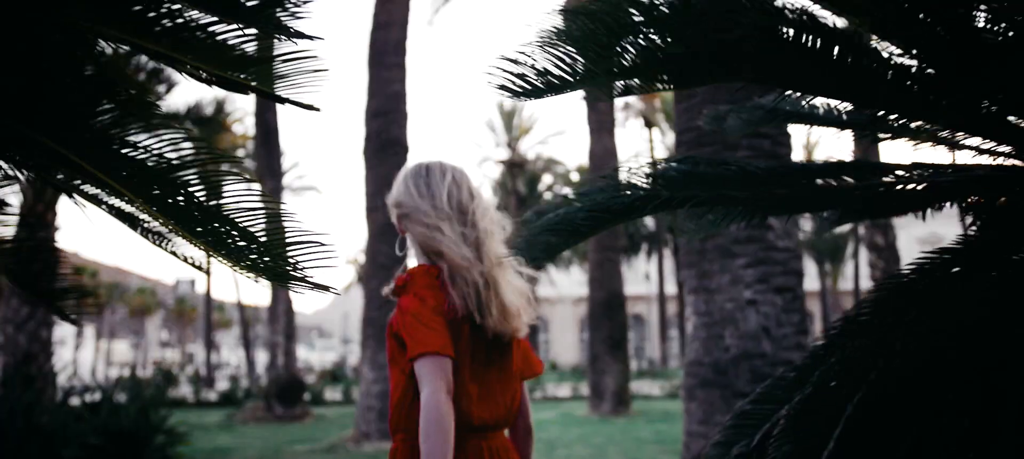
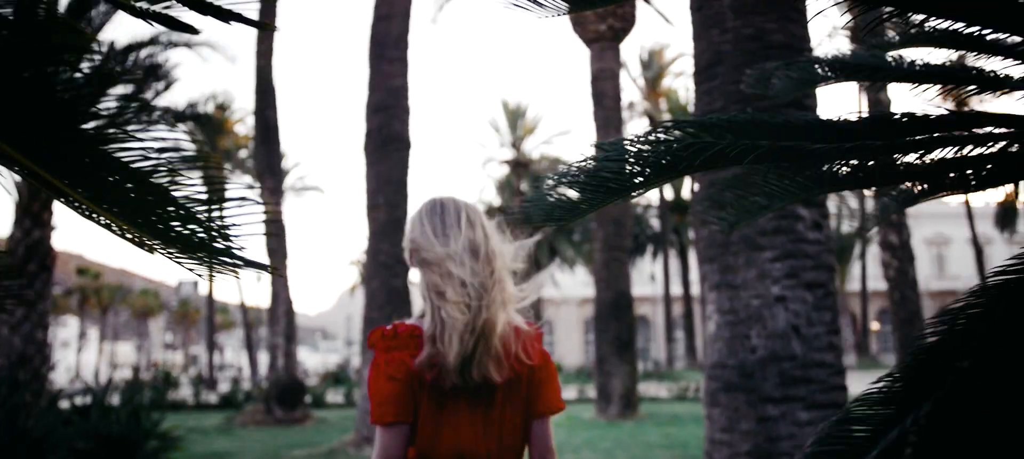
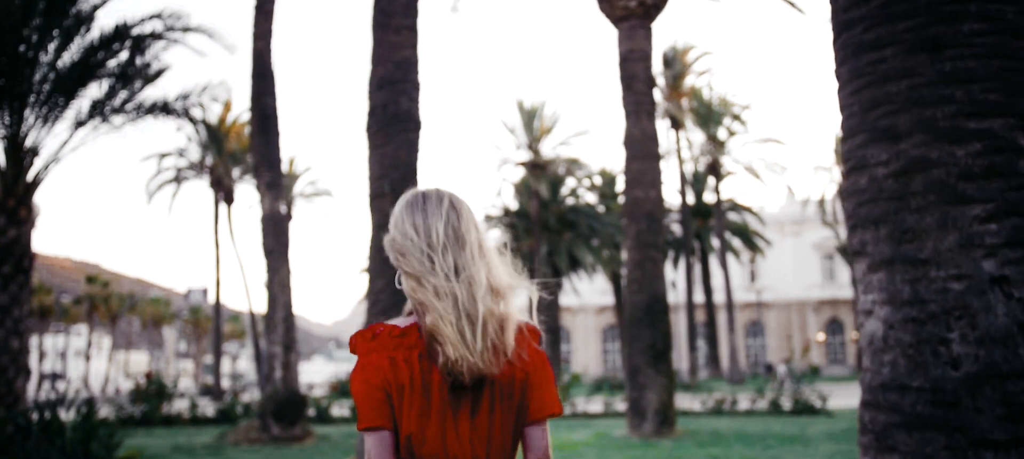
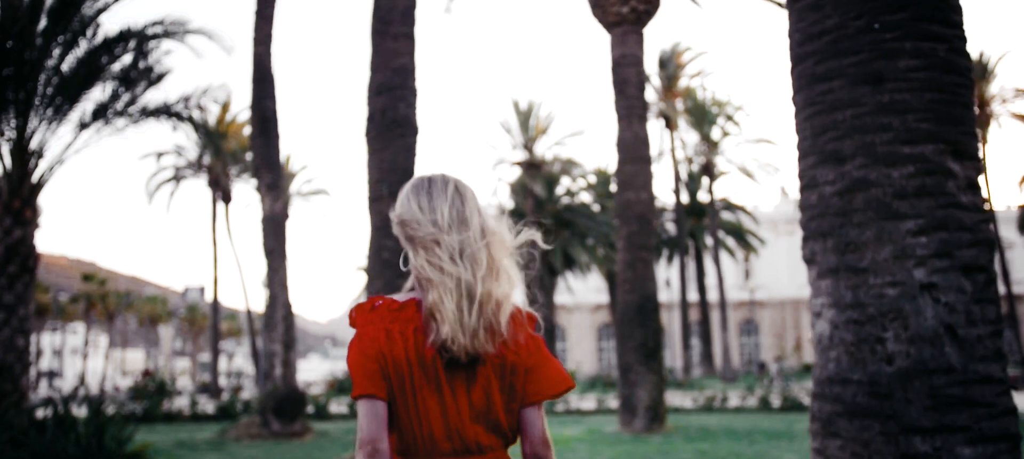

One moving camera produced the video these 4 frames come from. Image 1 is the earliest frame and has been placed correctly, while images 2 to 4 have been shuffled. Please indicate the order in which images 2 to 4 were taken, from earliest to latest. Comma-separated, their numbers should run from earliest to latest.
2, 4, 3
